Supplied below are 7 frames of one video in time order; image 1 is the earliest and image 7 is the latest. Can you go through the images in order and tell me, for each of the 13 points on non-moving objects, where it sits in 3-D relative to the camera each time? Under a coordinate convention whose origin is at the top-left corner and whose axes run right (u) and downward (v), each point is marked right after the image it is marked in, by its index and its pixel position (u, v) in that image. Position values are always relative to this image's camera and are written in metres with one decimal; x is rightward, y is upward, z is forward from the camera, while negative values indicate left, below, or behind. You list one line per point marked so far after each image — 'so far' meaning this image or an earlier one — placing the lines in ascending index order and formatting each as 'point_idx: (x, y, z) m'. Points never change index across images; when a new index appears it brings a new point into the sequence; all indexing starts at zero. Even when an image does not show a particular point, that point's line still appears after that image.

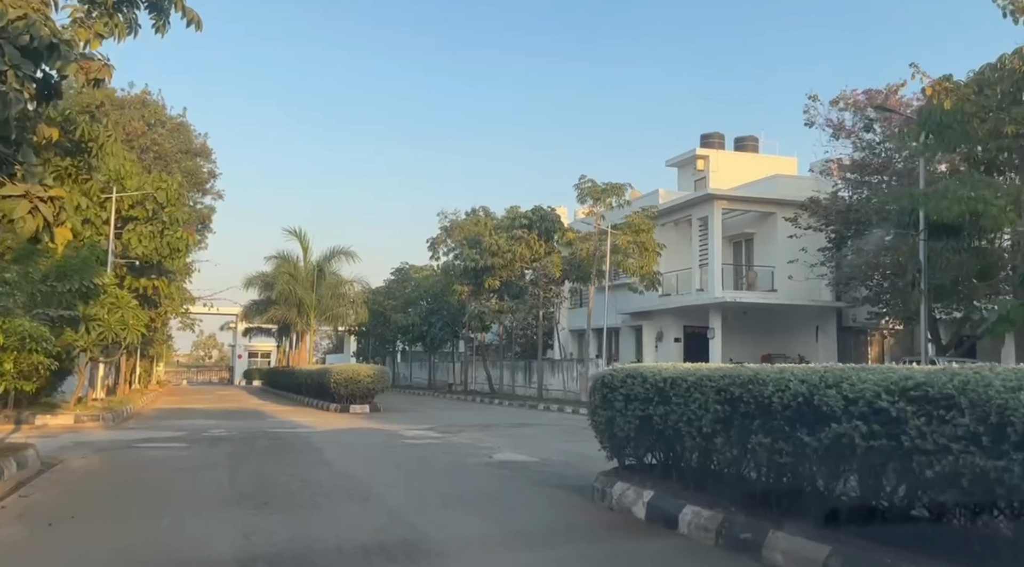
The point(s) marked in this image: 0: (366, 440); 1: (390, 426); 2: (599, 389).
0: (-2.7, -2.9, +15.2) m
1: (-2.7, -3.2, +18.8) m
2: (+1.0, -1.0, +8.1) m
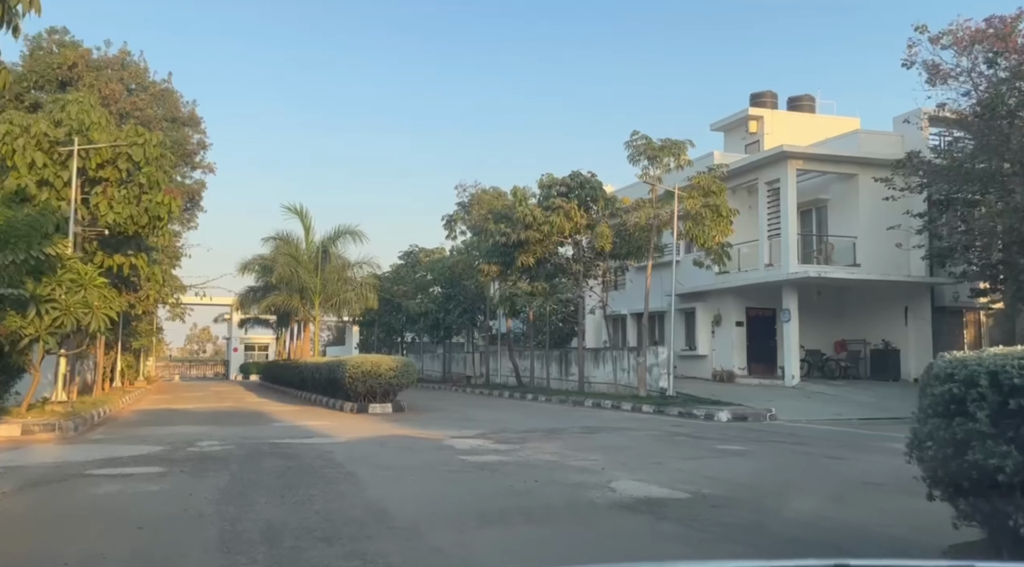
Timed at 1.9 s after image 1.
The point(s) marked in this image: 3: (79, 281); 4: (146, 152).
0: (-1.4, -2.3, +11.2) m
1: (-1.4, -2.6, +14.8) m
2: (+2.3, -0.6, +4.1) m
3: (-8.1, +0.1, +15.7) m
4: (-8.4, +3.0, +19.3) m
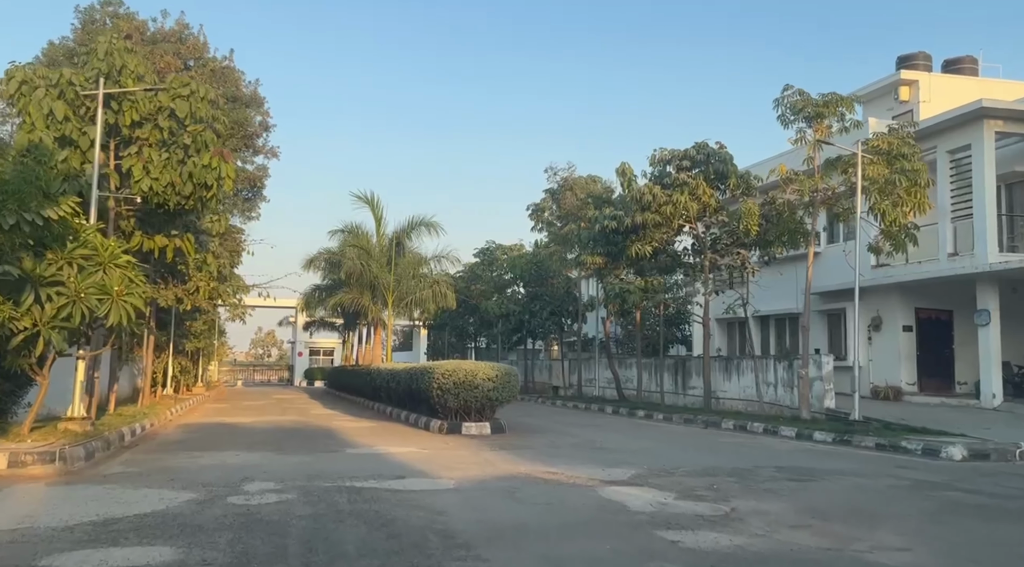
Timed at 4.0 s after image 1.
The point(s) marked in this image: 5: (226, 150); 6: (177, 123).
0: (+0.5, -2.0, +6.9) m
1: (+0.7, -2.4, +10.4) m
2: (+3.7, -0.2, -0.5) m
3: (-5.9, +0.3, +11.8) m
4: (-5.9, +3.3, +15.5) m
5: (-5.3, +2.5, +15.7) m
6: (-6.2, +3.0, +15.6) m
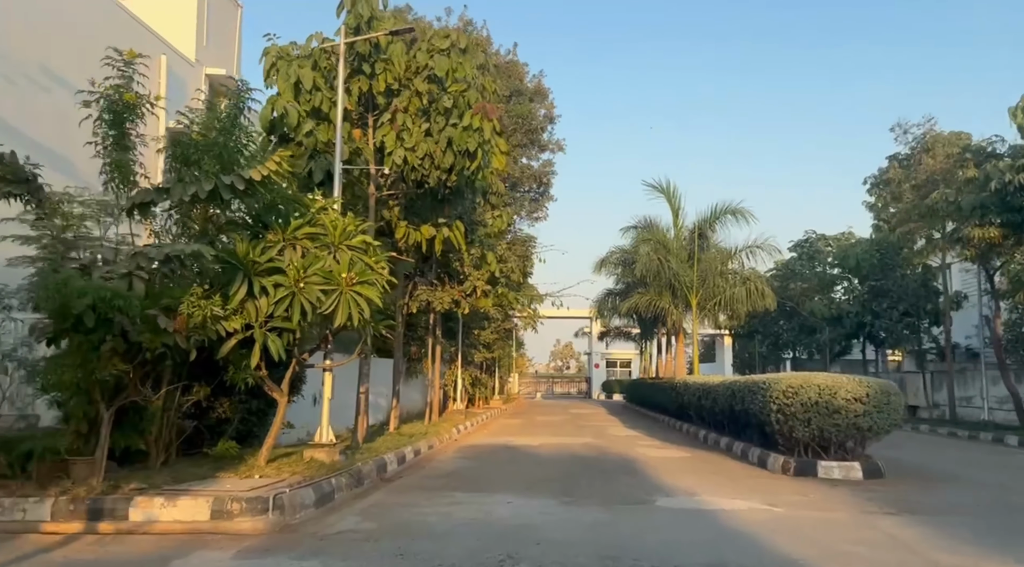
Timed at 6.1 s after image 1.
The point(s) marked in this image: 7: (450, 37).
0: (+2.4, -1.6, +2.2) m
1: (+3.8, -2.0, +5.5) m
2: (+2.8, +0.3, -5.8) m
3: (-2.0, +0.5, +9.1) m
4: (-0.9, +3.4, +12.6) m
5: (-0.3, +2.6, +12.5) m
6: (-1.2, +3.1, +12.8) m
7: (-1.0, +3.8, +12.8) m
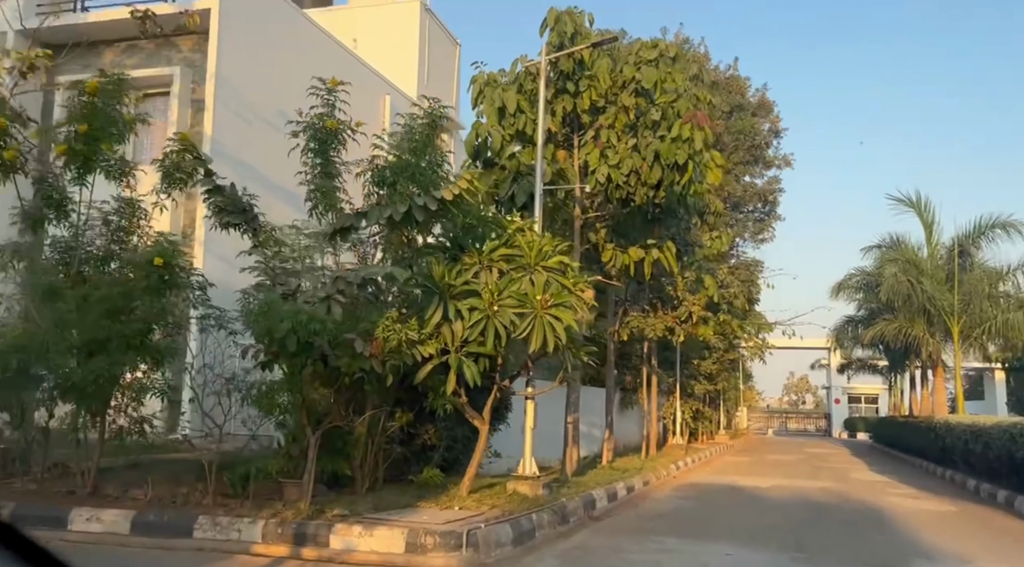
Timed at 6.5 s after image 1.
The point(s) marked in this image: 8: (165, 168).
0: (+2.6, -1.6, +0.8) m
1: (+4.8, -2.0, +3.6) m
2: (+0.9, +0.7, -7.0) m
3: (+0.1, +0.2, +8.6) m
4: (+2.1, +3.0, +11.8) m
5: (+2.7, +2.3, +11.6) m
6: (+1.9, +2.7, +12.1) m
7: (+2.1, +3.4, +12.1) m
8: (-3.5, +1.2, +8.4) m
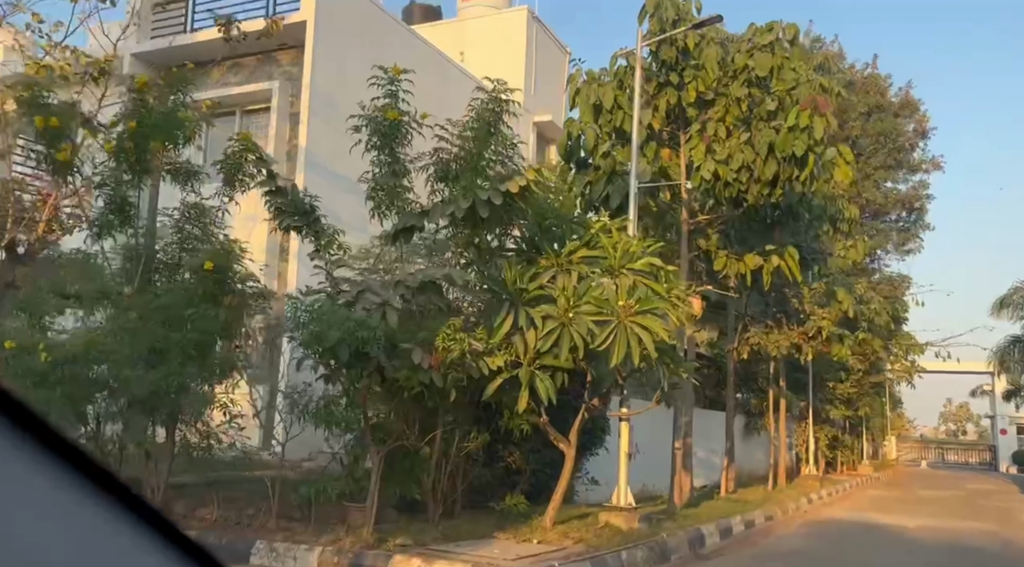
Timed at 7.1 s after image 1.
0: (+2.0, -1.4, -0.5) m
1: (+4.7, -1.9, +1.8) m
2: (-0.9, +1.1, -7.9) m
3: (+0.8, +0.2, +7.7) m
4: (+3.3, +2.9, +10.6) m
5: (+3.9, +2.2, +10.2) m
6: (+3.2, +2.6, +10.8) m
7: (+3.3, +3.3, +10.8) m
8: (-2.7, +1.1, +8.0) m
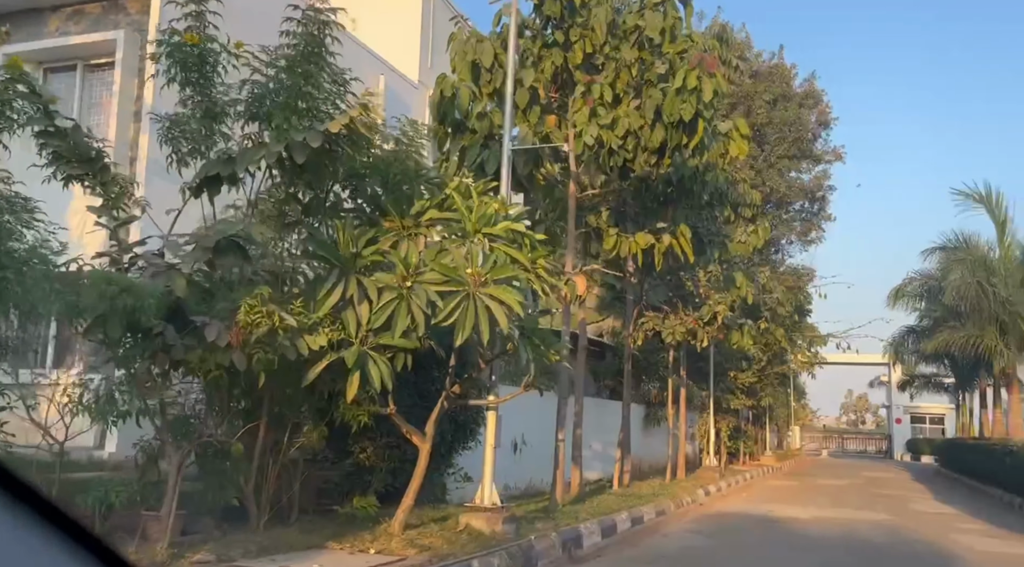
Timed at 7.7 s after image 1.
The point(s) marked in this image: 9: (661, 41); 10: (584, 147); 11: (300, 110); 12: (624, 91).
0: (+1.5, -1.2, -1.5) m
1: (+3.9, -1.7, +1.1) m
2: (-0.7, +1.2, -9.1) m
3: (-0.4, +0.4, +6.5) m
4: (+1.8, +3.2, +9.6) m
5: (+2.3, +2.4, +9.4) m
6: (+1.6, +2.9, +9.9) m
7: (+1.8, +3.6, +9.9) m
8: (-4.0, +1.4, +6.5) m
9: (+1.7, +2.9, +9.7) m
10: (+0.9, +1.6, +10.0) m
11: (-1.5, +1.2, +5.9) m
12: (+1.3, +2.3, +10.1) m
